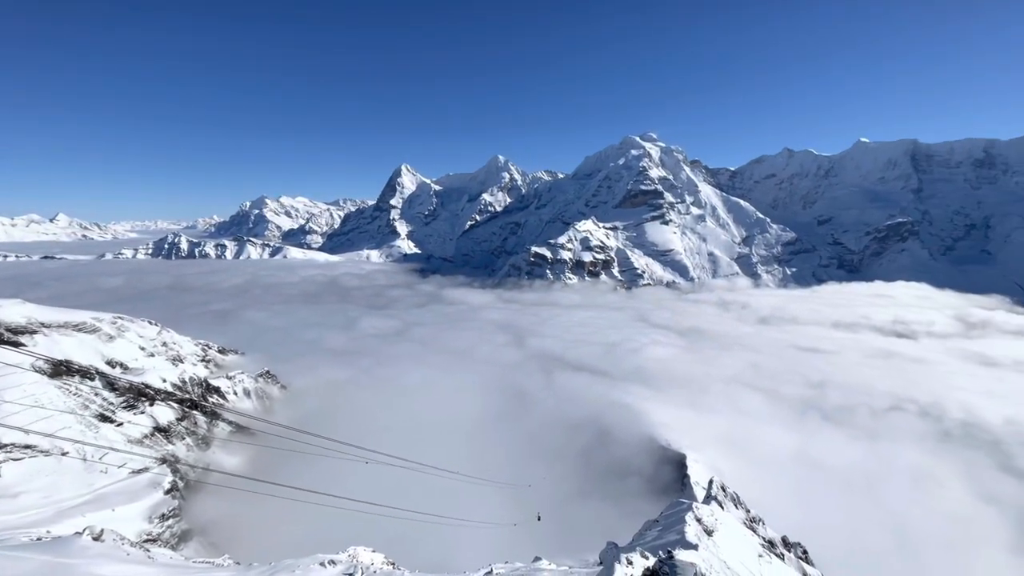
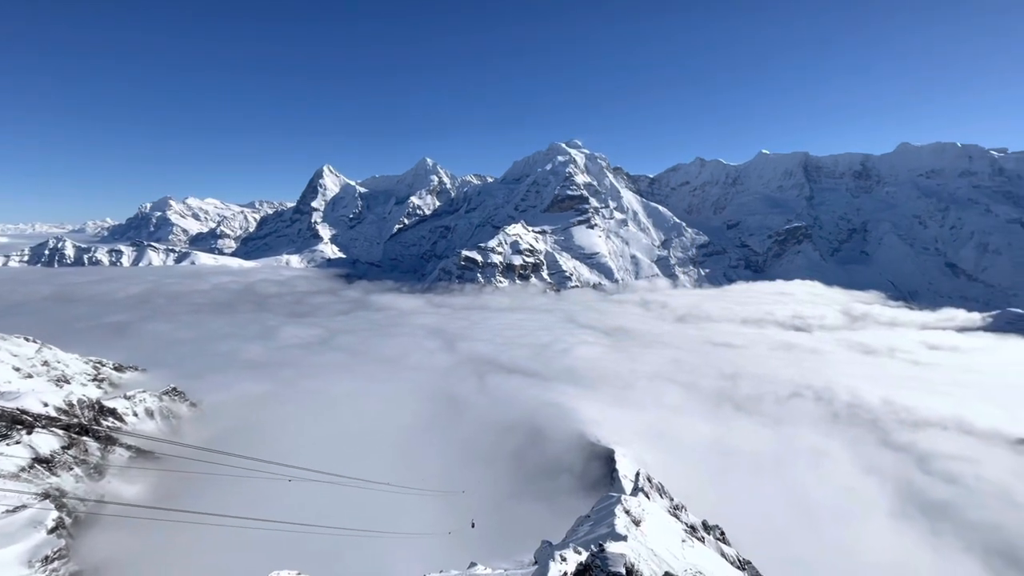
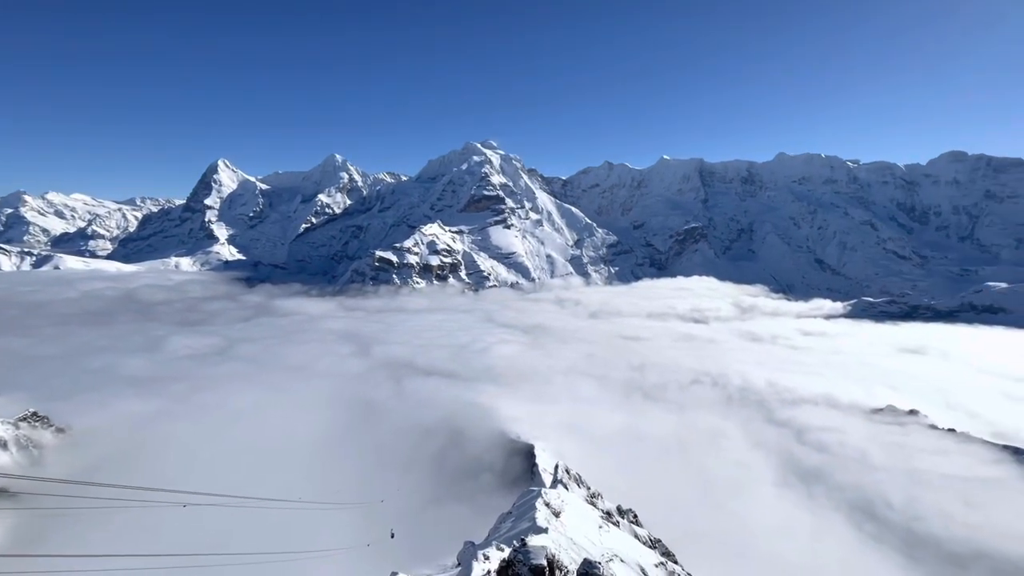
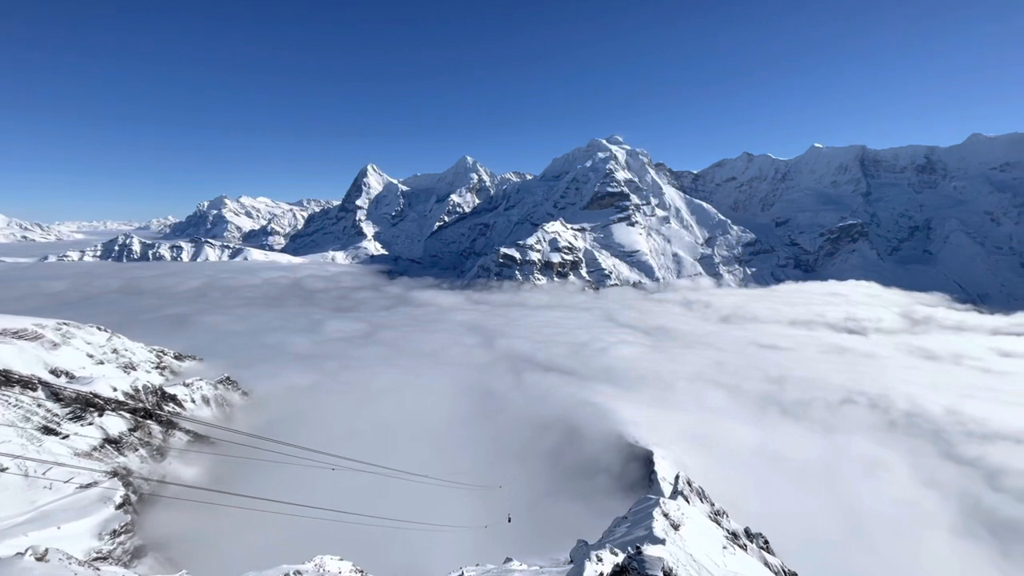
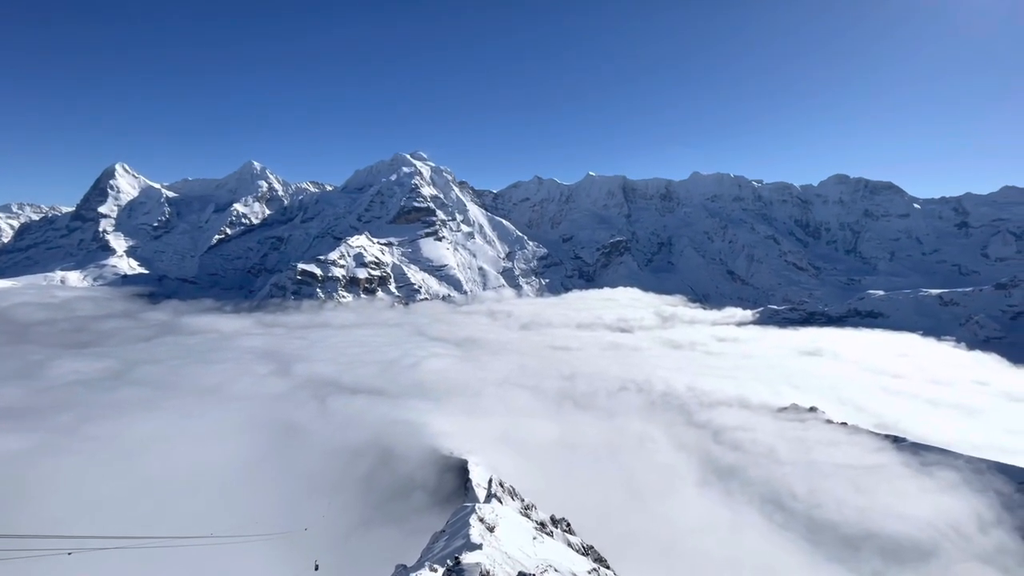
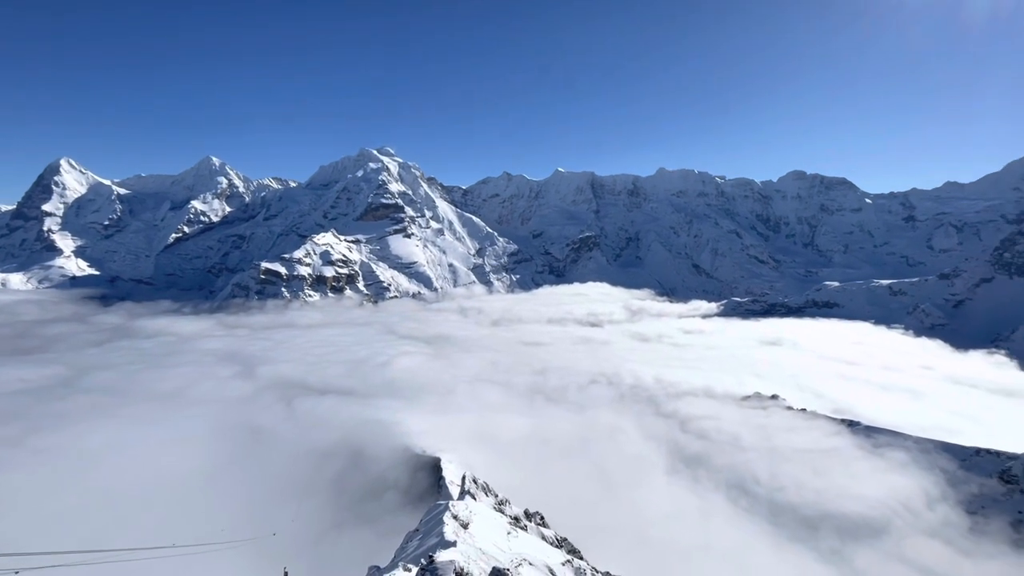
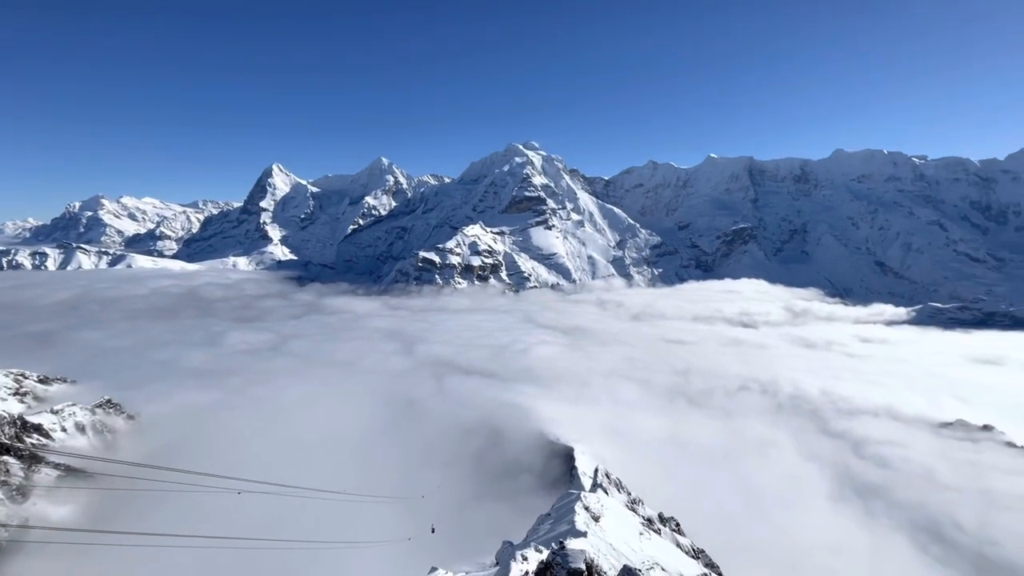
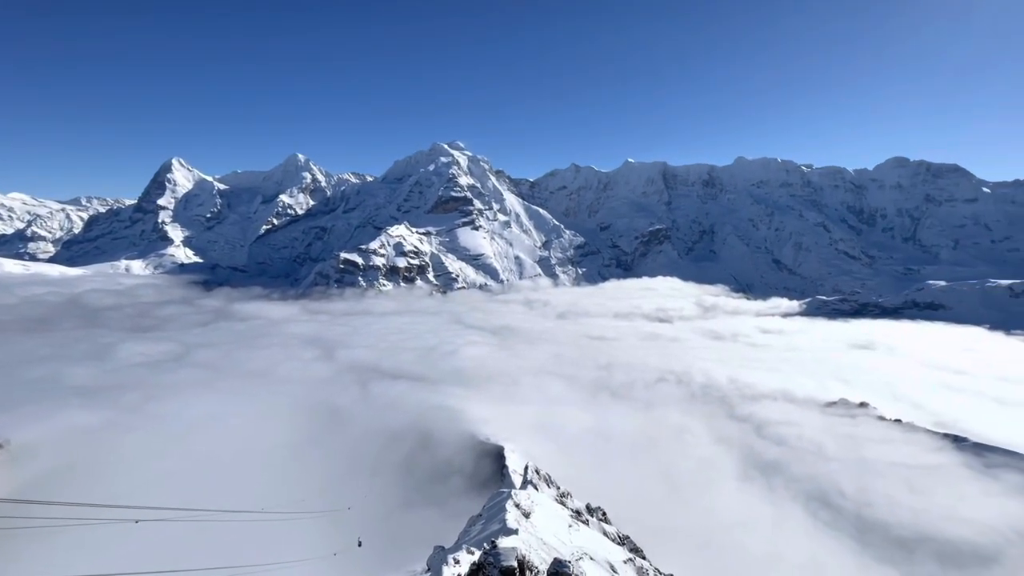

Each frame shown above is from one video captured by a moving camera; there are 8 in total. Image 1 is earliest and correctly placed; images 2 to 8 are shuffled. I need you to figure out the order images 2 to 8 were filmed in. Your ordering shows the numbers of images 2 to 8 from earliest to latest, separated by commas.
4, 2, 7, 3, 8, 5, 6
